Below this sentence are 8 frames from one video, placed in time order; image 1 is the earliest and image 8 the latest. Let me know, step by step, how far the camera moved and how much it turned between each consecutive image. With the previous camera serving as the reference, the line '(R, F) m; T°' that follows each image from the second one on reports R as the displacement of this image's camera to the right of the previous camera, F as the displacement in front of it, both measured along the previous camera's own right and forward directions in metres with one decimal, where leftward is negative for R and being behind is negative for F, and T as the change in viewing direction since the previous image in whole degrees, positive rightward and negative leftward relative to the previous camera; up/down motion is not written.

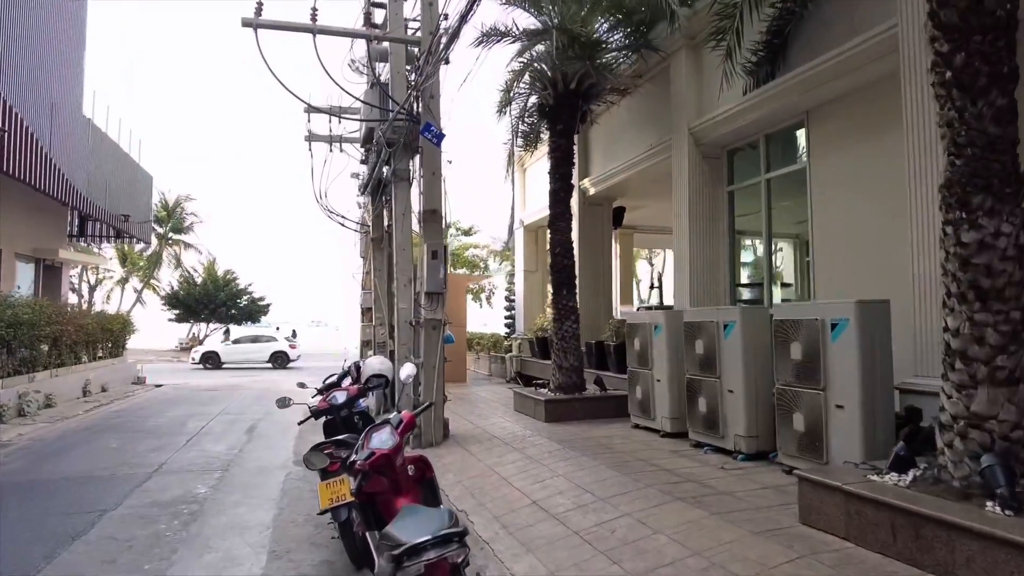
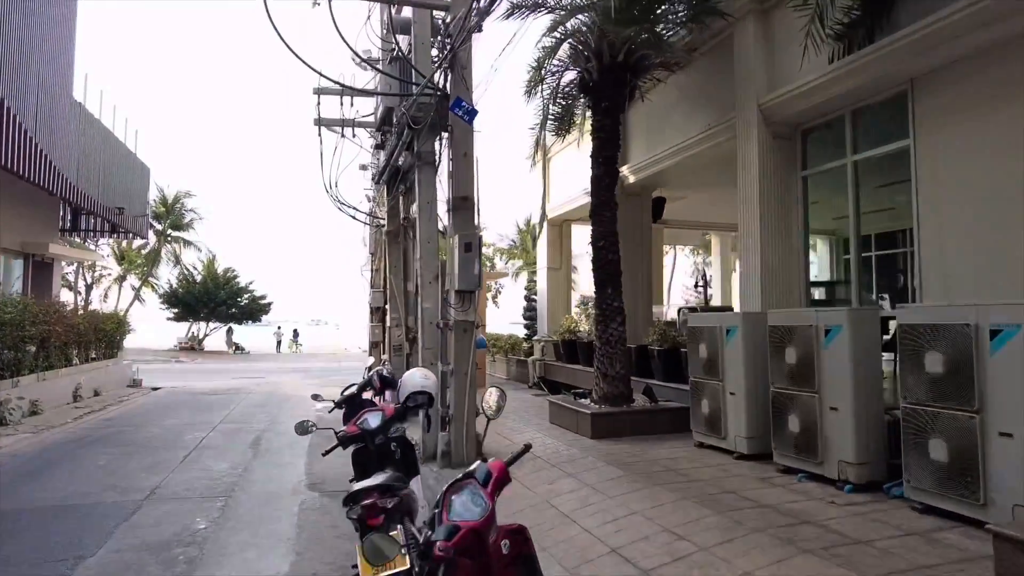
(-0.5, +1.1) m; 0°
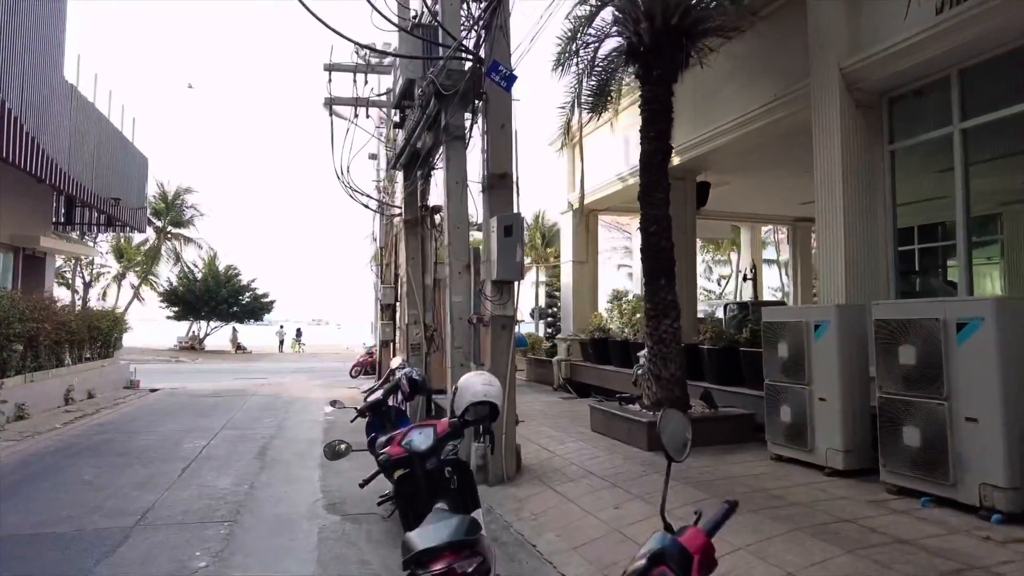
(-0.5, +1.0) m; 0°
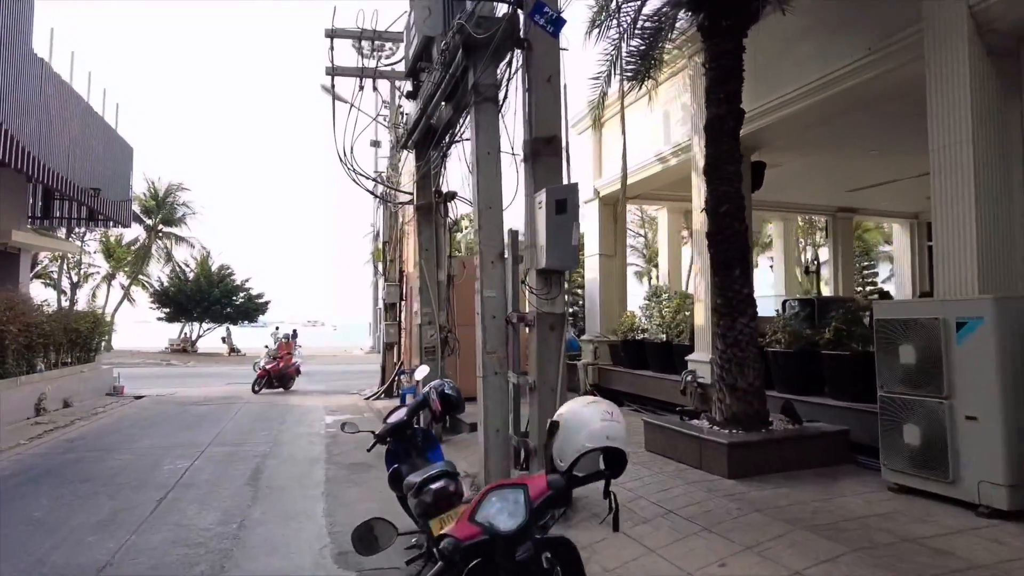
(-0.5, +1.3) m; 0°
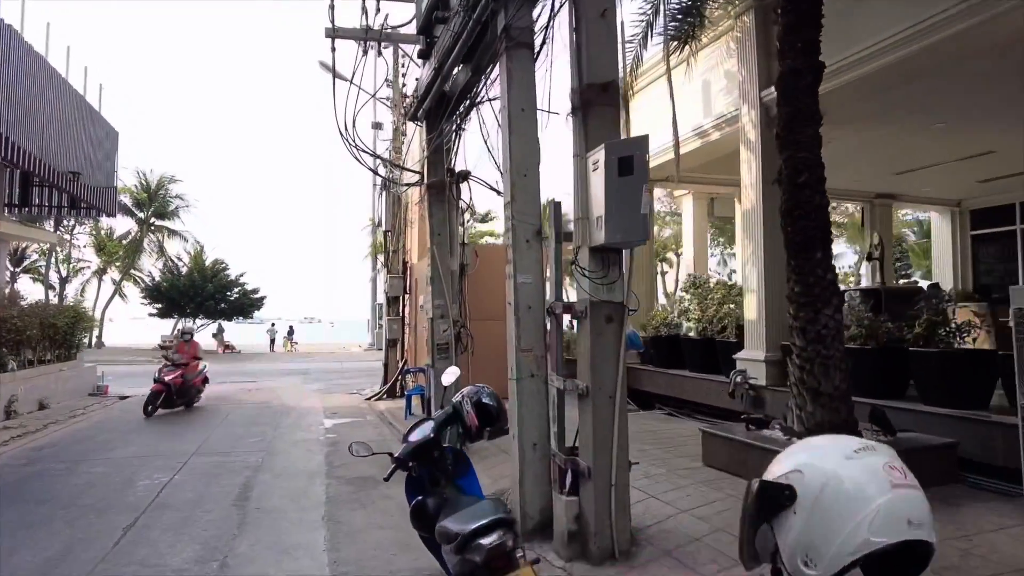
(-0.3, +1.1) m; 0°
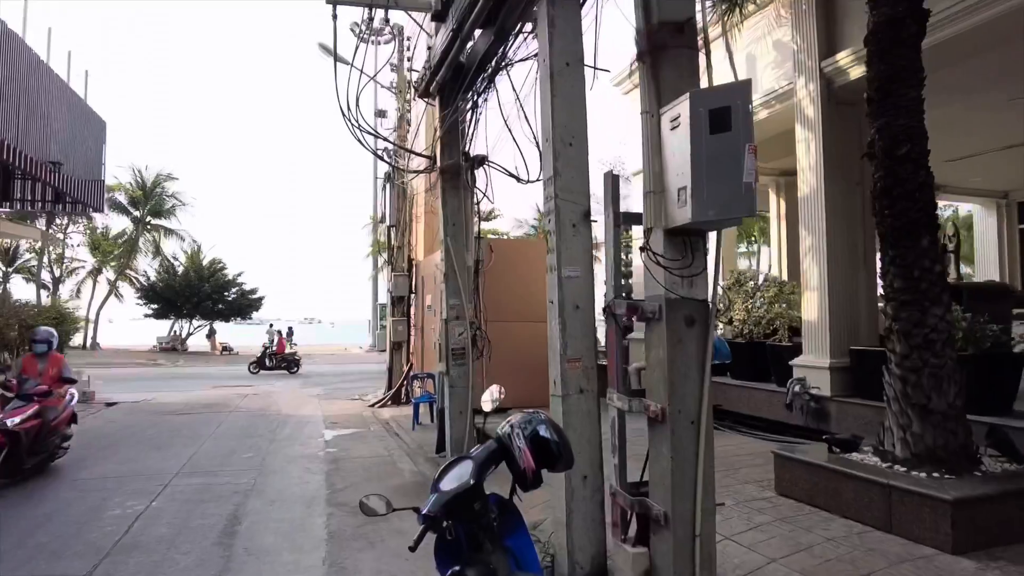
(-0.3, +1.0) m; 0°
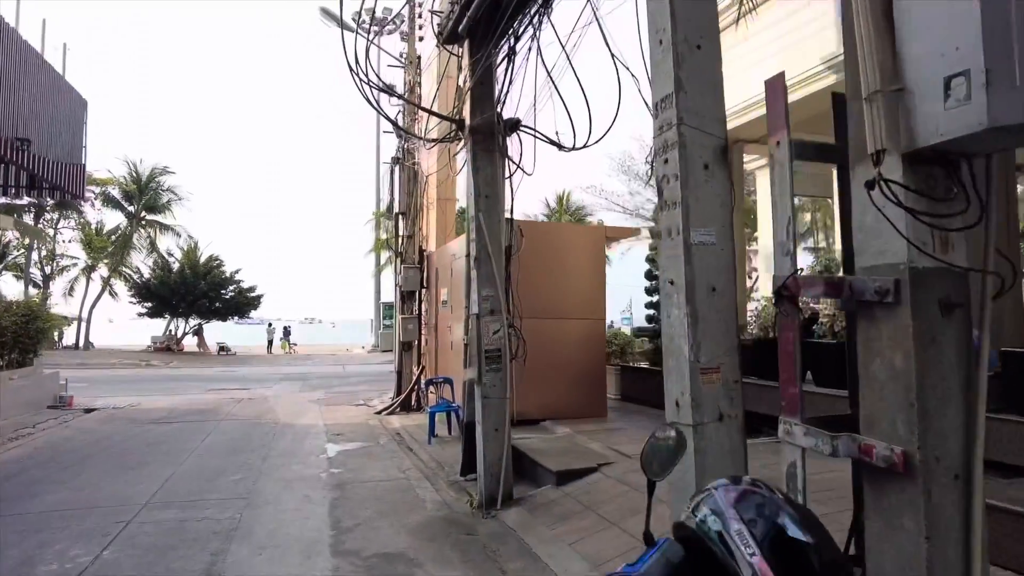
(-0.4, +1.4) m; 0°
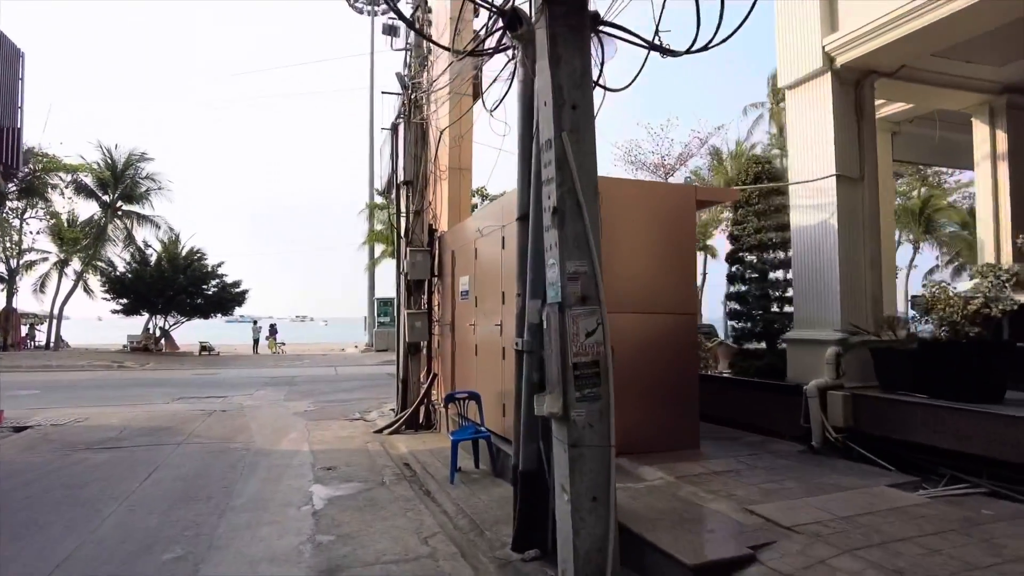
(-0.6, +2.4) m; +1°
